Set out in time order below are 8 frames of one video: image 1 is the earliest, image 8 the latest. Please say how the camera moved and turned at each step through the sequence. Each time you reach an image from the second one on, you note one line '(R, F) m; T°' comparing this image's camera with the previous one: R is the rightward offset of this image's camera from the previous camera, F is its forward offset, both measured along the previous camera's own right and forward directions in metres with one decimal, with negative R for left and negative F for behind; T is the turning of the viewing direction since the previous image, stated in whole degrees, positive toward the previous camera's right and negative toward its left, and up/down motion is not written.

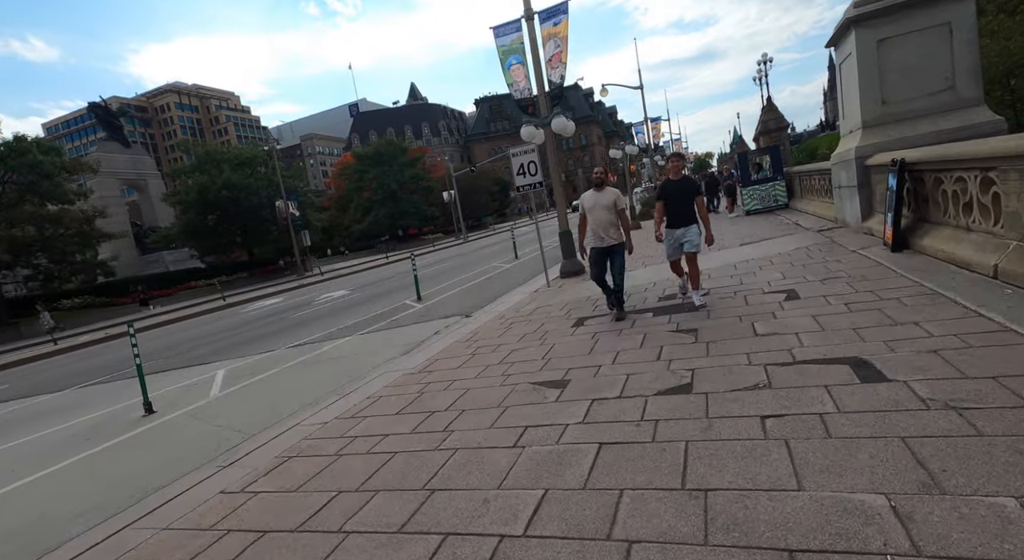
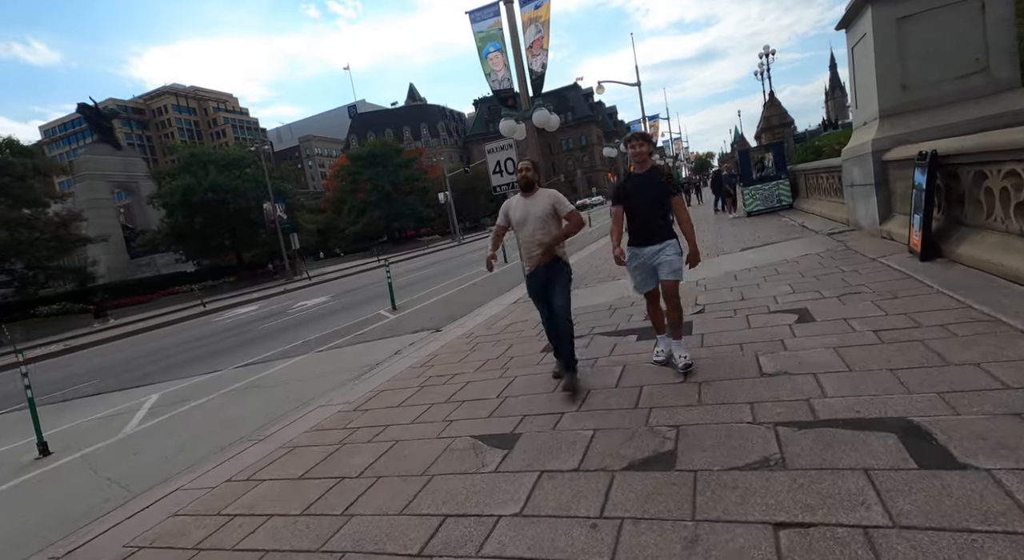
(+0.5, +1.1) m; 0°
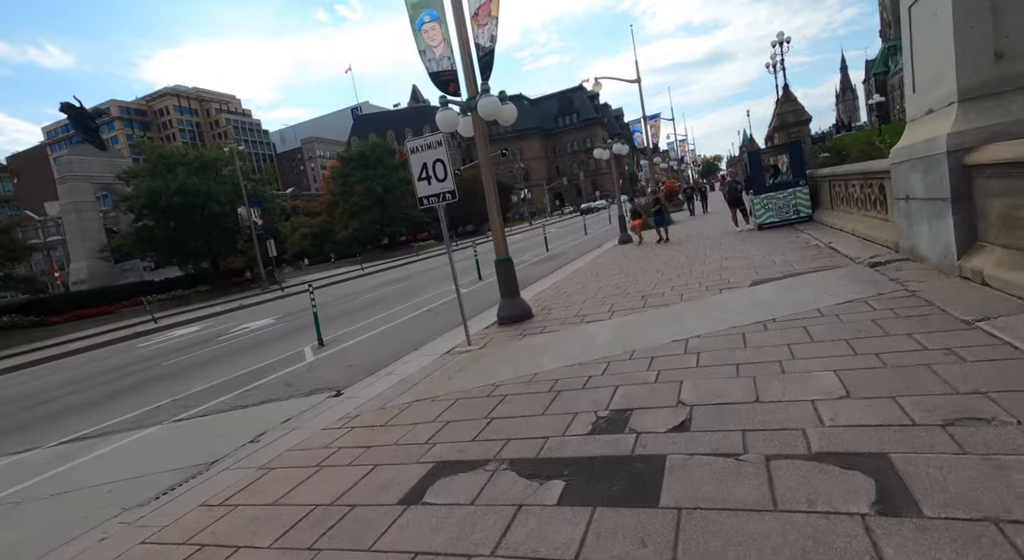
(+1.1, +2.7) m; -1°
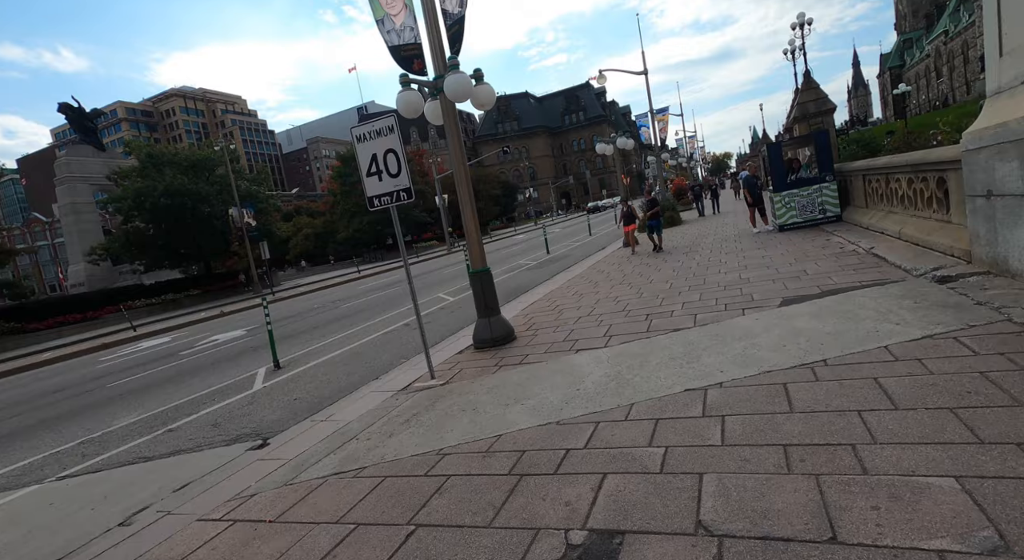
(+0.4, +1.6) m; -1°
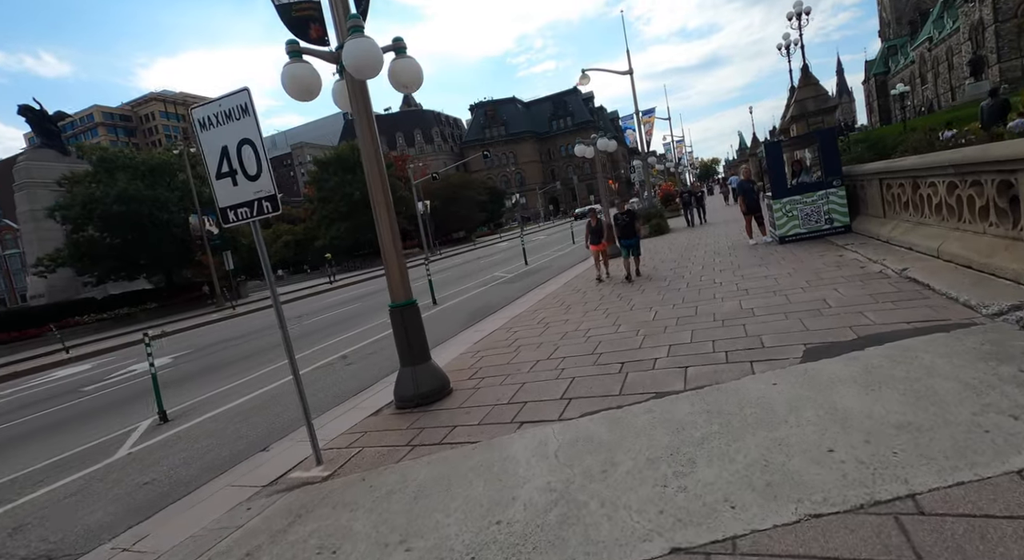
(+0.6, +1.9) m; +1°
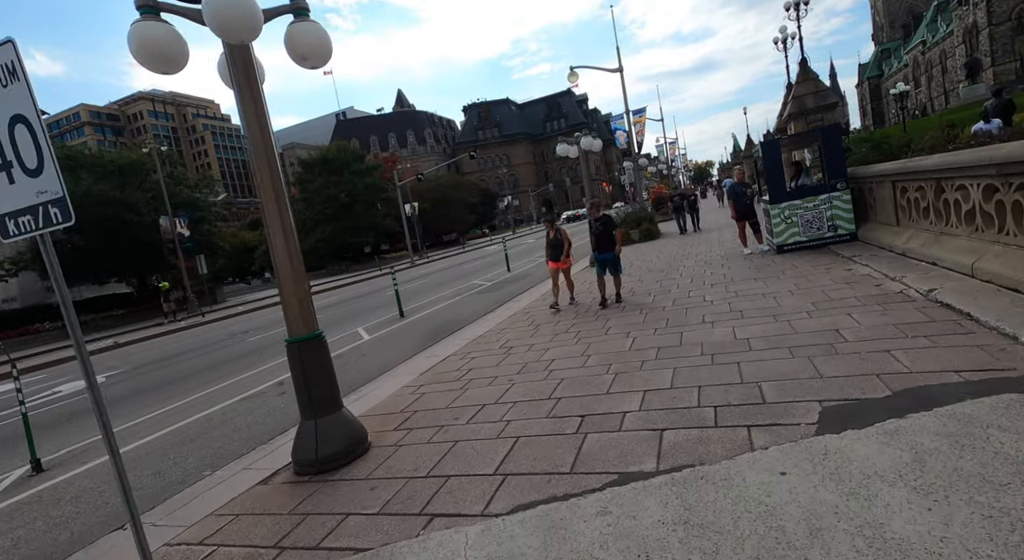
(+0.5, +1.3) m; +1°
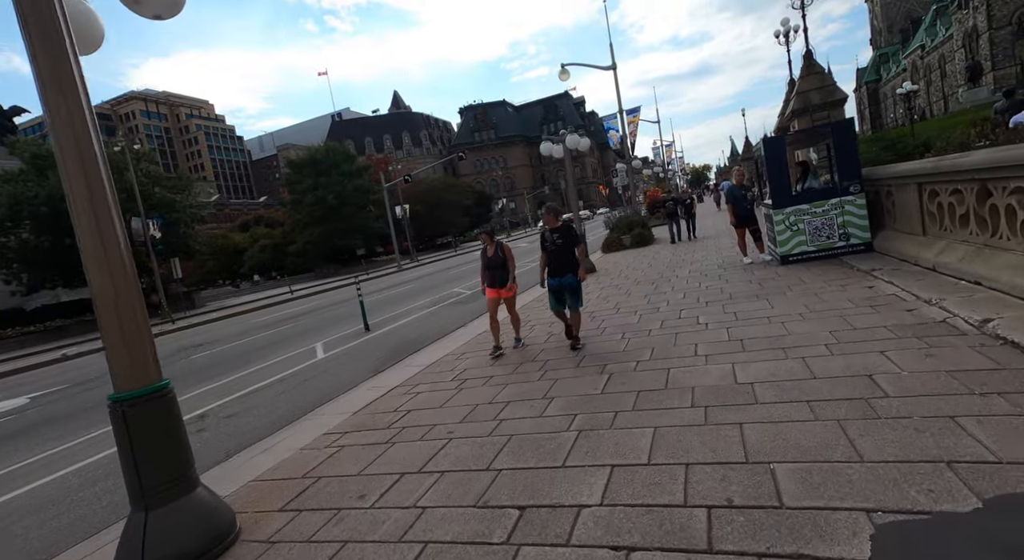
(+0.5, +1.3) m; 0°
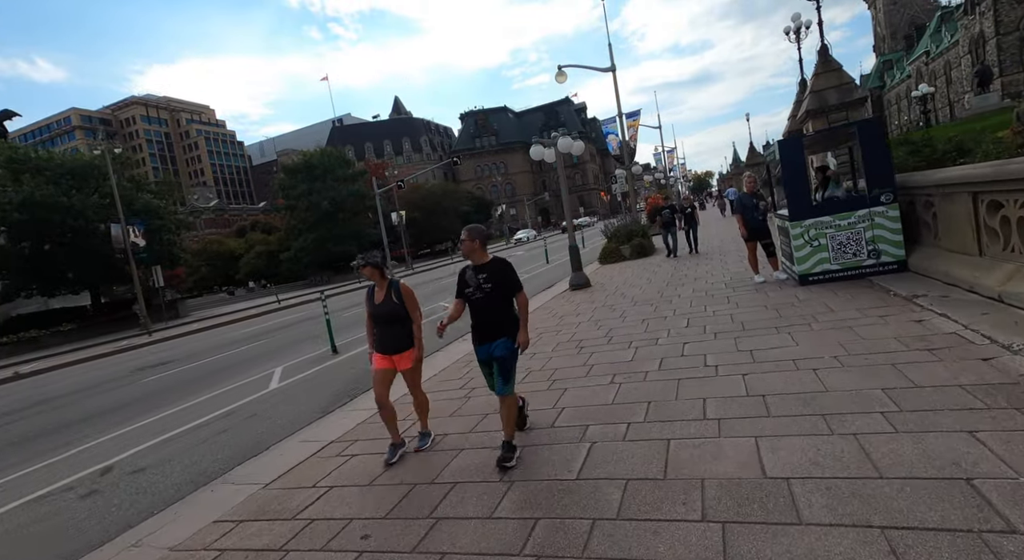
(+0.4, +1.3) m; 0°
